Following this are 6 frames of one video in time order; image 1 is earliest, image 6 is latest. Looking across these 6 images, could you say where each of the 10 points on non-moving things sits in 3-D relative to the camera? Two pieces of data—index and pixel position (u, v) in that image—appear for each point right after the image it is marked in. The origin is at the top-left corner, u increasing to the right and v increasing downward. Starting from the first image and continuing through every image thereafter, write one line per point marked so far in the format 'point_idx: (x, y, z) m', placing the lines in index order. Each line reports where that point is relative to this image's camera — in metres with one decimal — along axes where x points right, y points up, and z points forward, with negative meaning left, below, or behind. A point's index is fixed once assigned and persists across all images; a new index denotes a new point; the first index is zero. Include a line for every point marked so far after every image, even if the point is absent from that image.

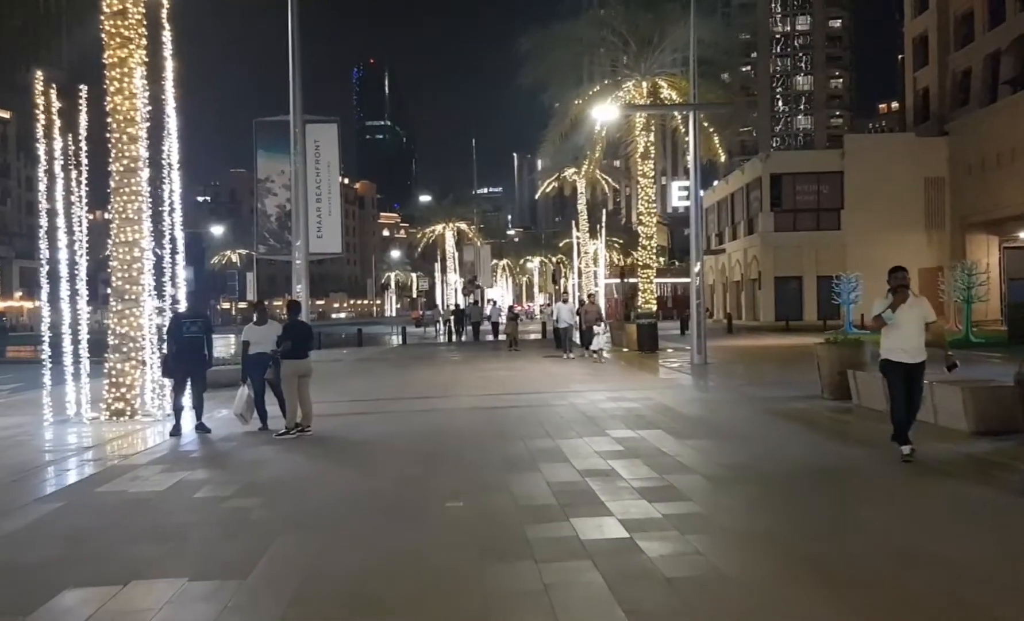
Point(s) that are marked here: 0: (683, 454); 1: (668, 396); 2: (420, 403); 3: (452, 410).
0: (+1.5, -1.3, +10.0) m
1: (+2.1, -1.2, +15.8) m
2: (-1.3, -1.3, +15.9) m
3: (-0.8, -1.3, +14.7) m
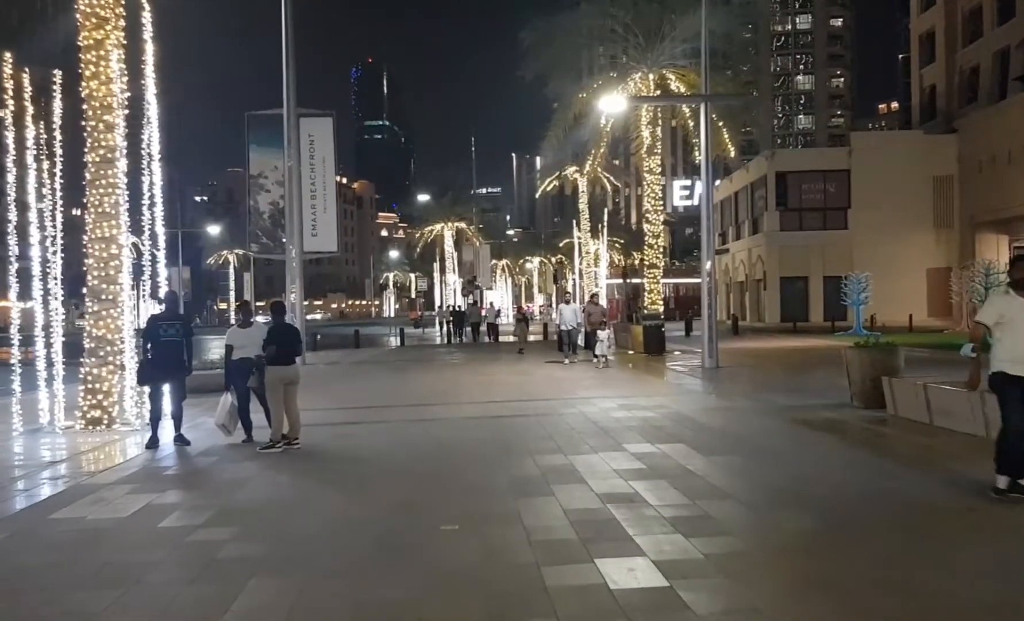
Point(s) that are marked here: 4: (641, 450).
0: (+1.6, -1.3, +9.0) m
1: (+2.2, -1.2, +14.8) m
2: (-1.2, -1.3, +14.8) m
3: (-0.7, -1.3, +13.7) m
4: (+1.2, -1.2, +10.2) m
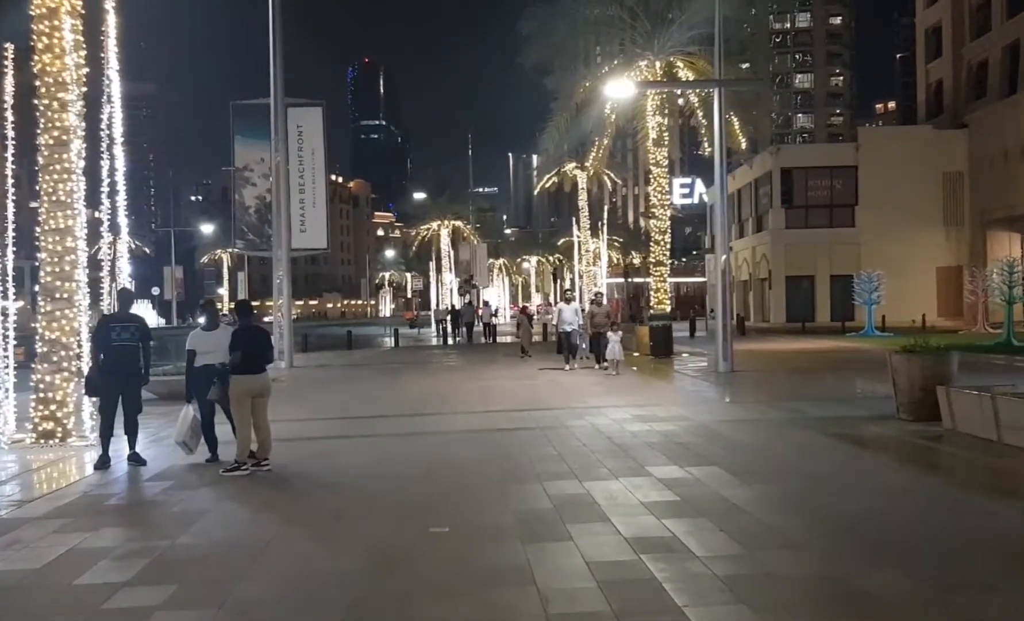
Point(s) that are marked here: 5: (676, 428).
0: (+1.6, -1.3, +7.5) m
1: (+2.2, -1.2, +13.2) m
2: (-1.2, -1.3, +13.3) m
3: (-0.7, -1.3, +12.2) m
4: (+1.2, -1.2, +8.7) m
5: (+1.7, -1.2, +11.9) m
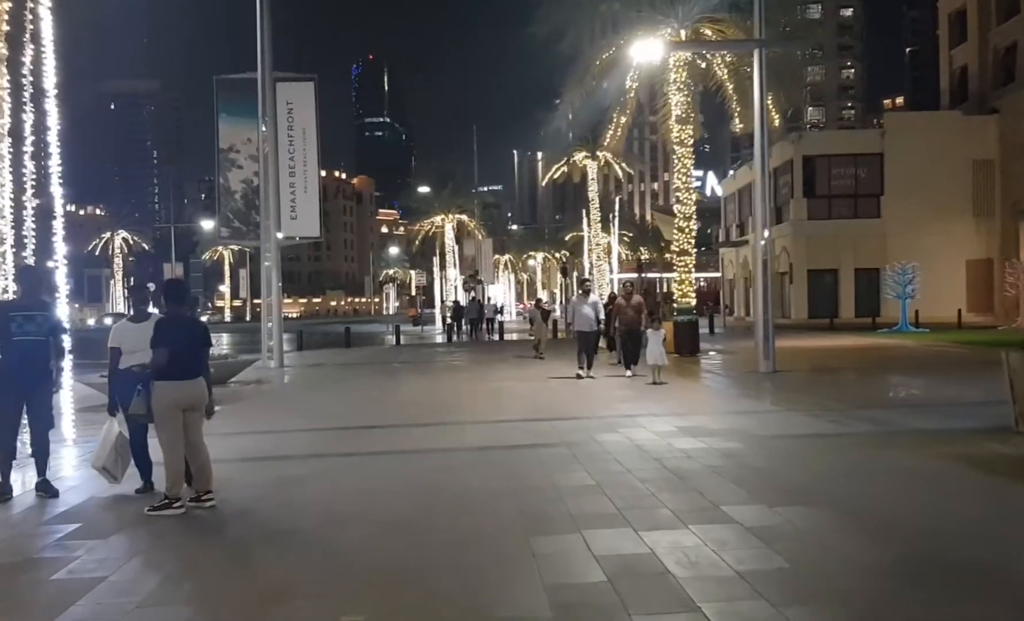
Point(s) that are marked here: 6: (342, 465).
0: (+1.8, -1.2, +5.1) m
1: (+2.4, -1.1, +10.8) m
2: (-1.0, -1.2, +10.9) m
3: (-0.5, -1.2, +9.8) m
4: (+1.3, -1.1, +6.3) m
5: (+1.9, -1.1, +9.5) m
6: (-1.4, -1.2, +9.1) m
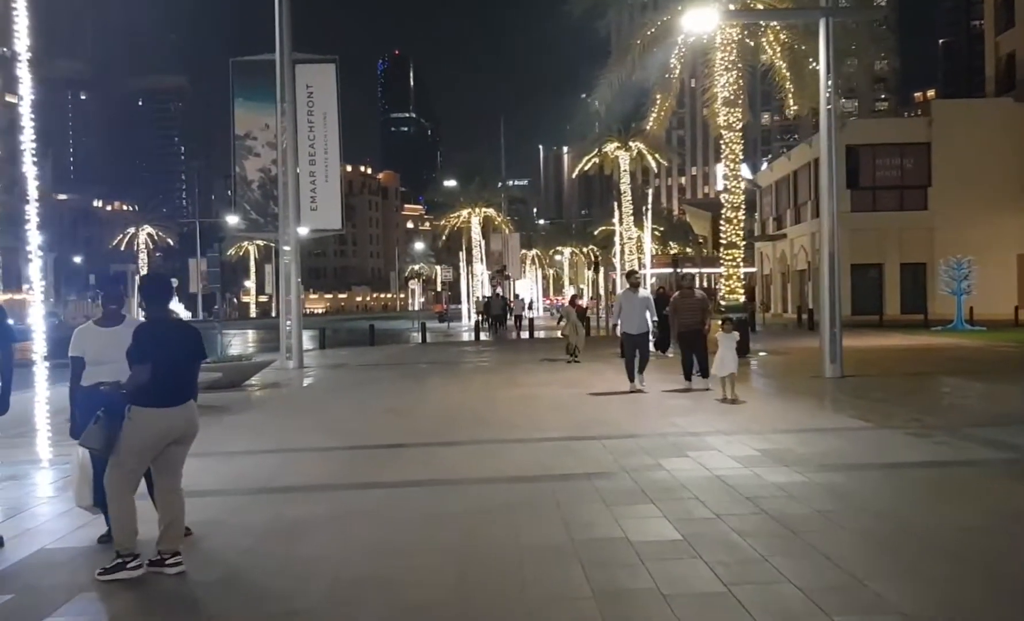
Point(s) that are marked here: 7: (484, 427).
0: (+2.0, -1.2, +3.3) m
1: (+2.8, -1.1, +9.1) m
2: (-0.6, -1.2, +9.2) m
3: (-0.2, -1.2, +8.1) m
4: (+1.6, -1.2, +4.5) m
5: (+2.2, -1.1, +7.7) m
6: (-1.0, -1.2, +7.5) m
7: (-0.3, -1.2, +11.6) m
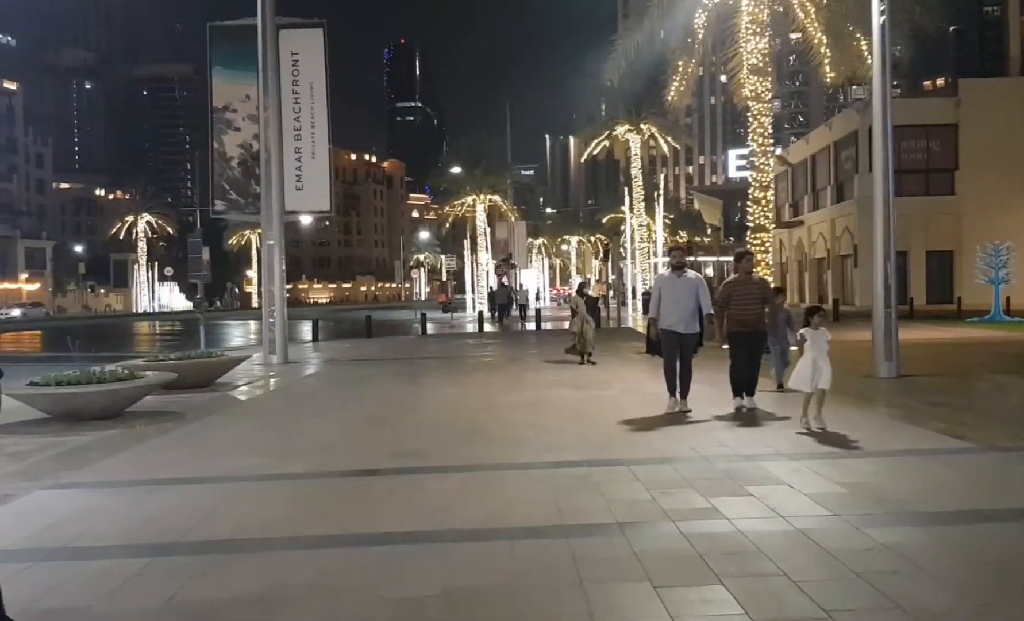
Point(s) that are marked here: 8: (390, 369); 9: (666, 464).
0: (+2.0, -1.2, +1.1) m
1: (+2.8, -1.0, +6.9) m
2: (-0.6, -1.1, +7.1) m
3: (-0.1, -1.1, +5.9) m
4: (+1.6, -1.1, +2.3) m
5: (+2.3, -1.1, +5.5) m
6: (-1.0, -1.2, +5.3) m
7: (-0.2, -1.1, +9.5) m
8: (-2.1, -1.0, +19.6) m
9: (+1.0, -1.0, +7.9) m
